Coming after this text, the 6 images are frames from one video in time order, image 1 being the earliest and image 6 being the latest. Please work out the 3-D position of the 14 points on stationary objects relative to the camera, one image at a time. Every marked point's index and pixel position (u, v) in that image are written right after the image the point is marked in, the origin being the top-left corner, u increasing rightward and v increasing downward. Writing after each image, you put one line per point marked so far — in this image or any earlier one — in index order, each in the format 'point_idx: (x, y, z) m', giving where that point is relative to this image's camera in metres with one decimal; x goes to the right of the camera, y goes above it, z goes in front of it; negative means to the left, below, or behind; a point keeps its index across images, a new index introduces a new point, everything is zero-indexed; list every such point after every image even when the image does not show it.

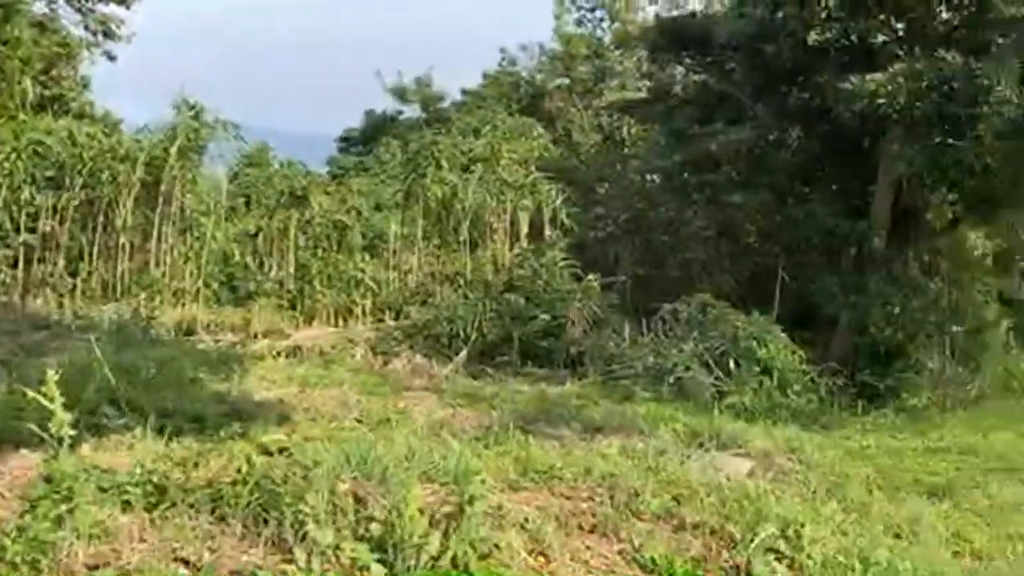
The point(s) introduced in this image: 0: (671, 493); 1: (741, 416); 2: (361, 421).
0: (+0.8, -0.9, +6.3) m
1: (+1.9, -1.1, +11.6) m
2: (-0.9, -0.8, +8.7) m
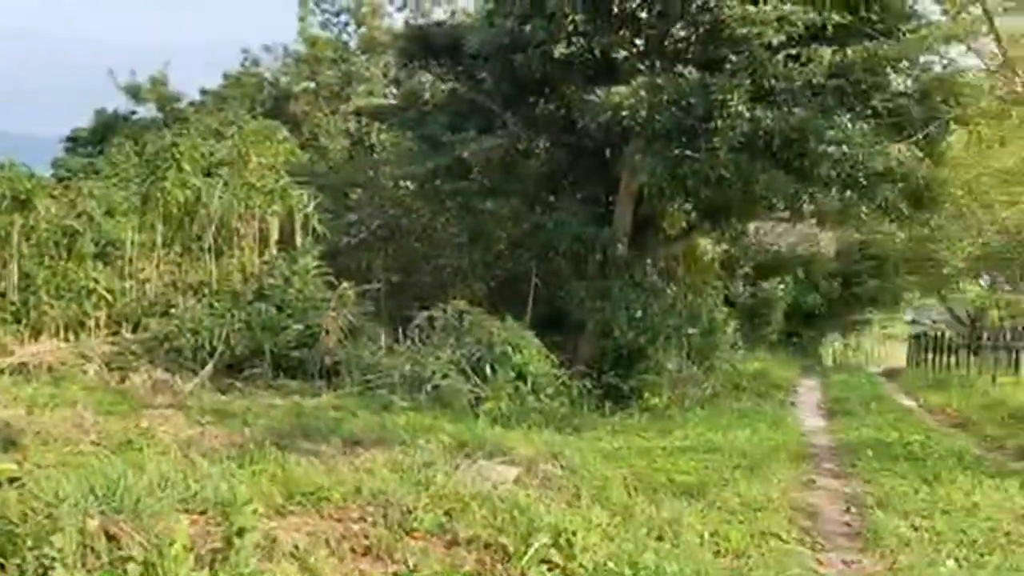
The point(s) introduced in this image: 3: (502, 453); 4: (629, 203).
0: (-0.3, -1.0, +6.1) m
1: (-0.1, -1.1, +11.6) m
2: (-2.4, -0.9, +8.2) m
3: (0.0, -0.9, +7.4) m
4: (+1.3, +1.0, +15.0) m
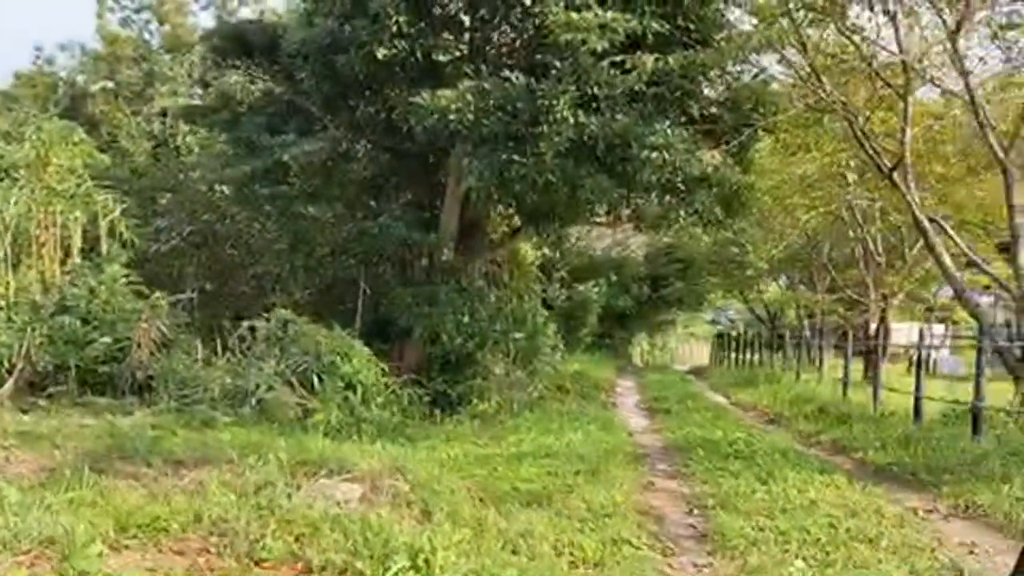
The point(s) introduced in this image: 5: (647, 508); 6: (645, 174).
0: (-0.9, -1.0, +5.7) m
1: (-1.5, -1.2, +11.2) m
2: (-3.3, -1.0, +7.5) m
3: (-0.9, -0.9, +7.1) m
4: (-0.6, +0.9, +14.8) m
5: (+0.7, -1.2, +7.4) m
6: (+1.3, +1.1, +13.5) m
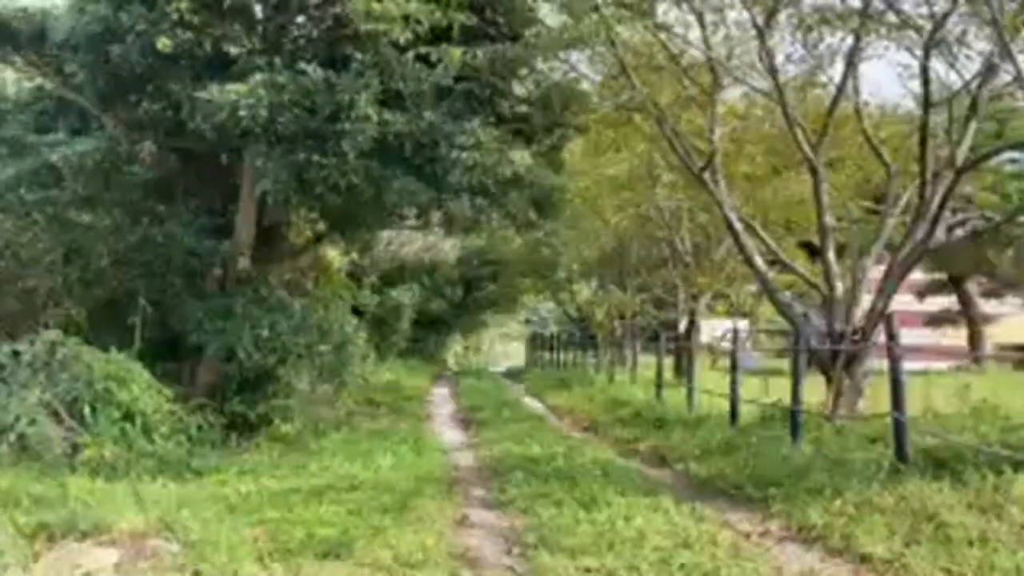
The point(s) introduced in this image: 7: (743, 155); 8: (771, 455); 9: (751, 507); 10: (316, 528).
0: (-1.6, -1.1, +4.8) m
1: (-3.0, -1.3, +10.1) m
2: (-4.2, -1.1, +6.2) m
3: (-1.8, -1.0, +6.1) m
4: (-2.6, +0.8, +13.8) m
5: (-0.2, -1.2, +6.6) m
6: (-0.5, +1.0, +12.7) m
7: (+2.8, +1.6, +17.1) m
8: (+1.9, -1.2, +10.4) m
9: (+1.5, -1.3, +8.5) m
10: (-1.0, -1.2, +7.0) m
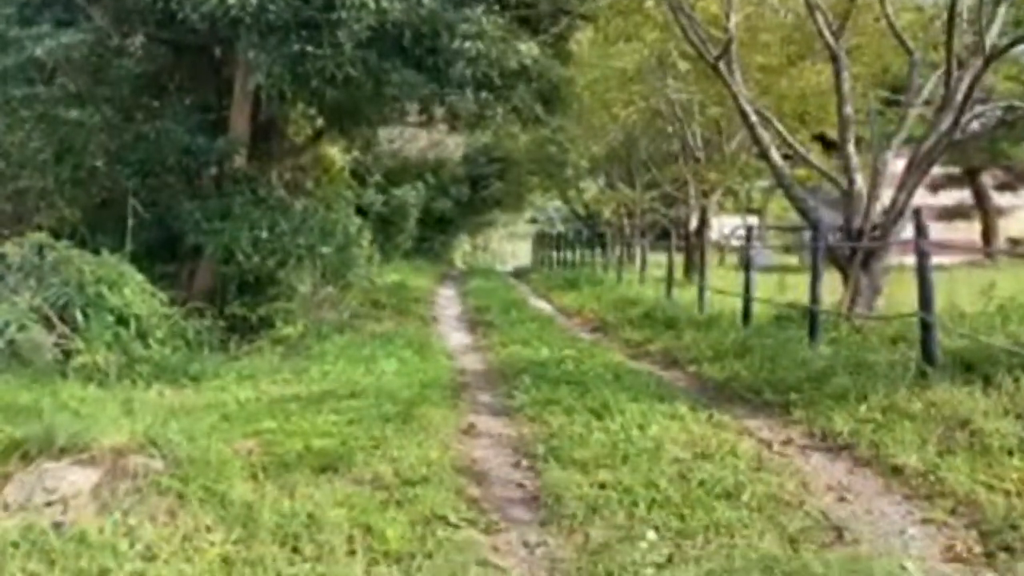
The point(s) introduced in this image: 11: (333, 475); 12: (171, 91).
0: (-1.6, -0.8, +4.4) m
1: (-2.9, -0.6, +9.7) m
2: (-4.2, -0.7, +5.8) m
3: (-1.7, -0.6, +5.7) m
4: (-2.5, +1.7, +13.3) m
5: (-0.2, -0.8, +6.2) m
6: (-0.5, +1.9, +12.2) m
7: (+2.9, +2.9, +16.5) m
8: (+2.0, -0.5, +10.0) m
9: (+1.5, -0.7, +8.1) m
10: (-0.9, -0.7, +6.6) m
11: (-0.8, -0.8, +5.9) m
12: (-3.4, +1.9, +13.7) m
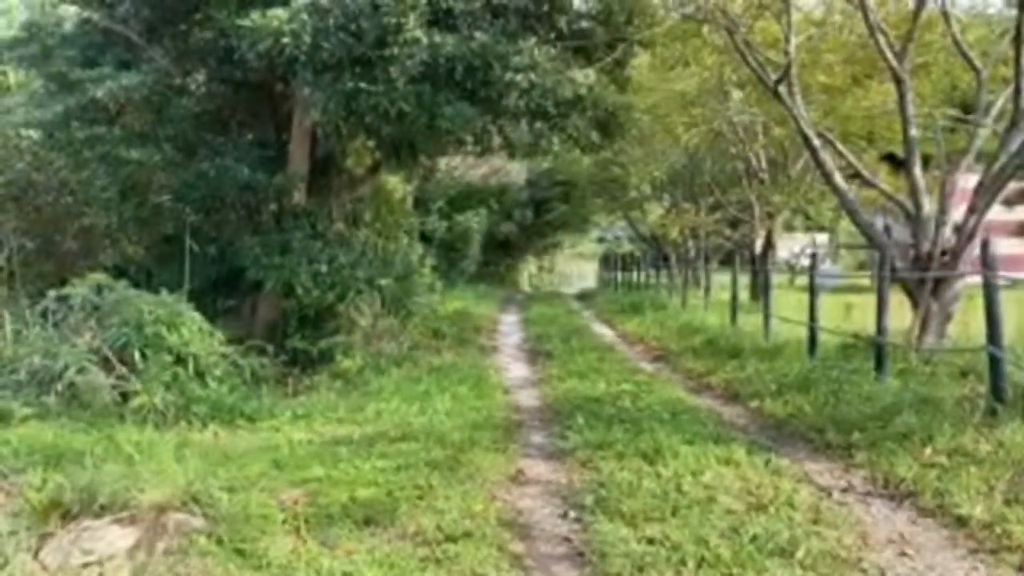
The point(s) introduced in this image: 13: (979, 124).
0: (-1.5, -1.0, +4.3) m
1: (-2.5, -0.9, +9.7) m
2: (-4.0, -1.0, +5.9) m
3: (-1.6, -0.9, +5.6) m
4: (-2.0, +1.4, +13.3) m
5: (0.0, -1.0, +6.1) m
6: (0.0, +1.6, +12.1) m
7: (+3.6, +2.6, +16.2) m
8: (+2.4, -0.7, +9.8) m
9: (+1.8, -0.9, +7.9) m
10: (-0.7, -0.9, +6.5) m
11: (-0.6, -1.0, +5.8) m
12: (-2.8, +1.6, +13.8) m
13: (+4.4, +1.5, +13.2) m
